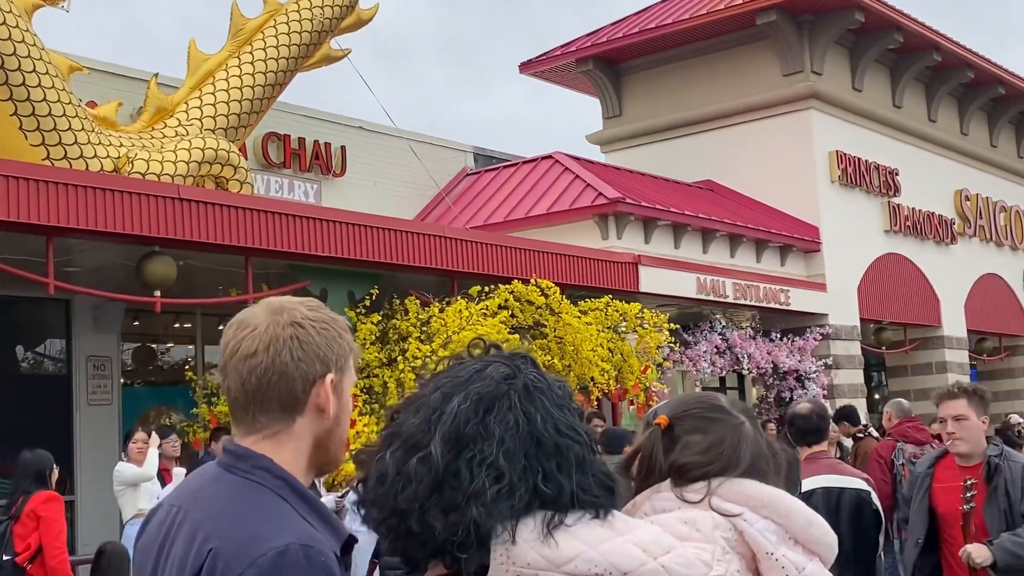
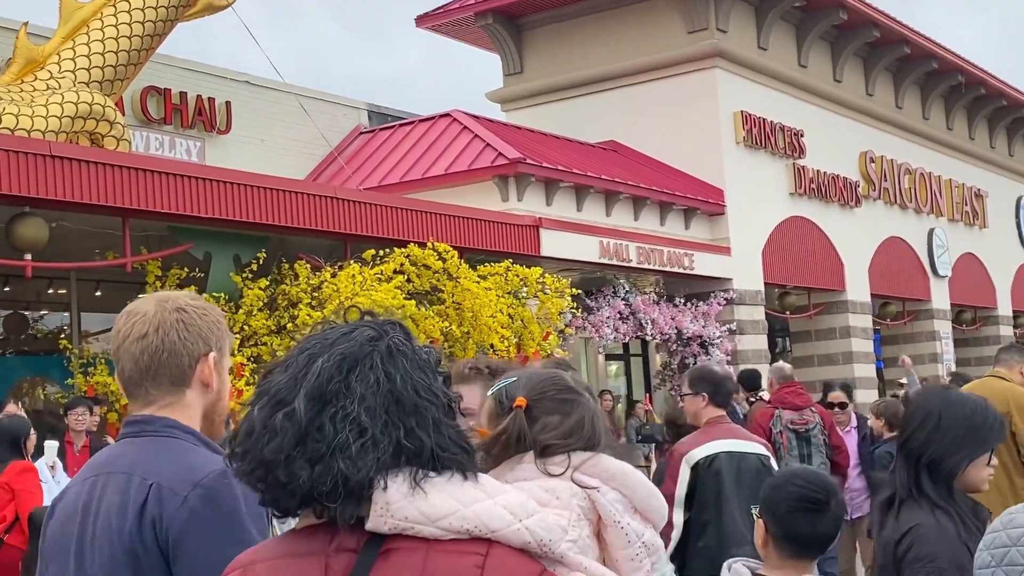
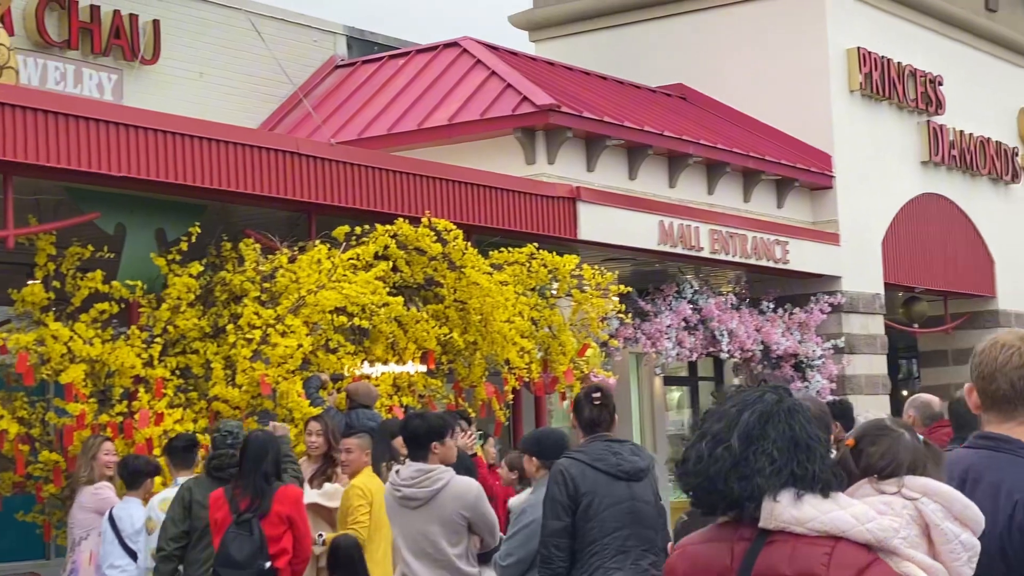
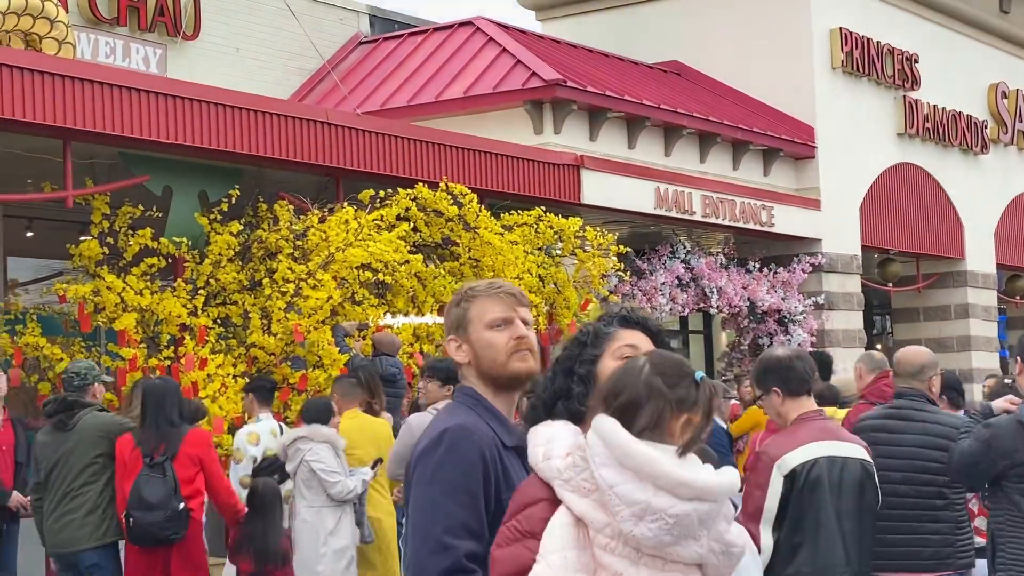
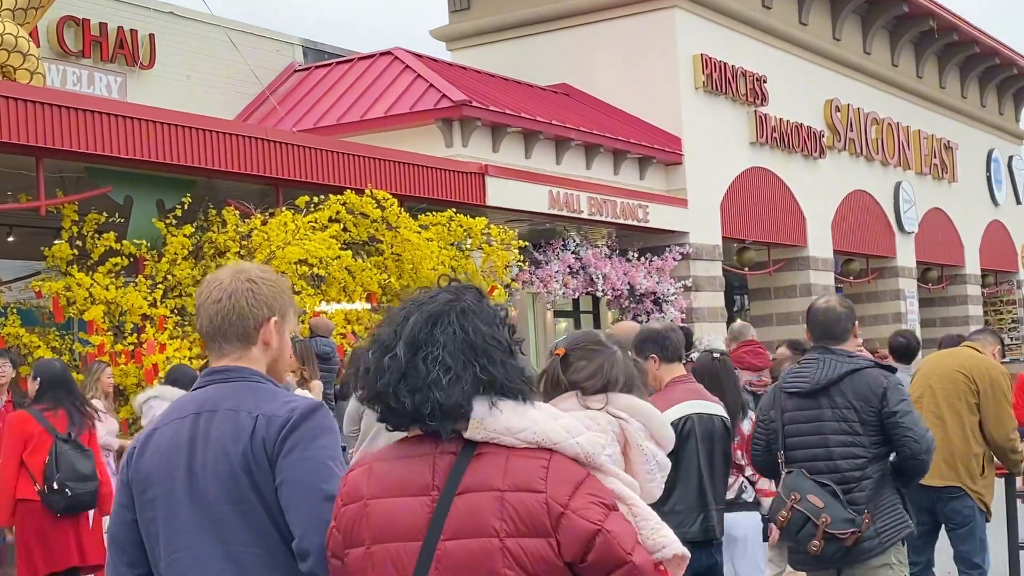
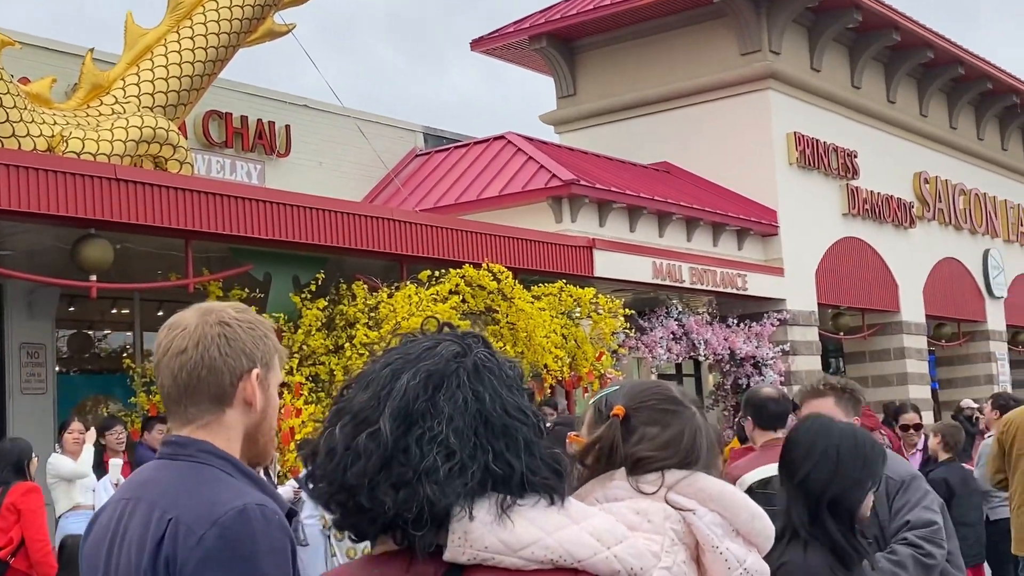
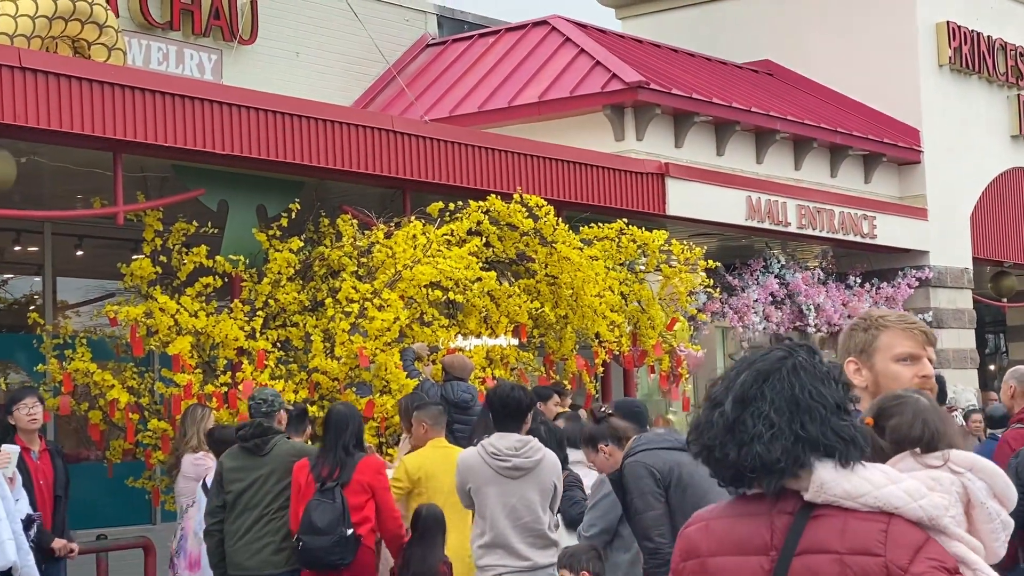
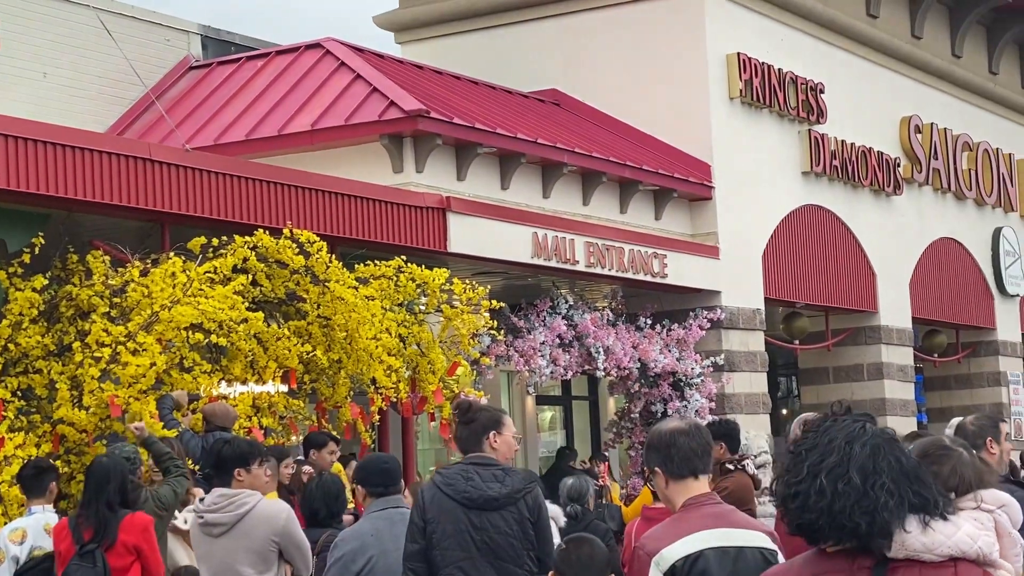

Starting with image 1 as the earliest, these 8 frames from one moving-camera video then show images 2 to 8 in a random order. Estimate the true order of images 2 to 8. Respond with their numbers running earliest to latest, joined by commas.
6, 2, 5, 4, 7, 3, 8
